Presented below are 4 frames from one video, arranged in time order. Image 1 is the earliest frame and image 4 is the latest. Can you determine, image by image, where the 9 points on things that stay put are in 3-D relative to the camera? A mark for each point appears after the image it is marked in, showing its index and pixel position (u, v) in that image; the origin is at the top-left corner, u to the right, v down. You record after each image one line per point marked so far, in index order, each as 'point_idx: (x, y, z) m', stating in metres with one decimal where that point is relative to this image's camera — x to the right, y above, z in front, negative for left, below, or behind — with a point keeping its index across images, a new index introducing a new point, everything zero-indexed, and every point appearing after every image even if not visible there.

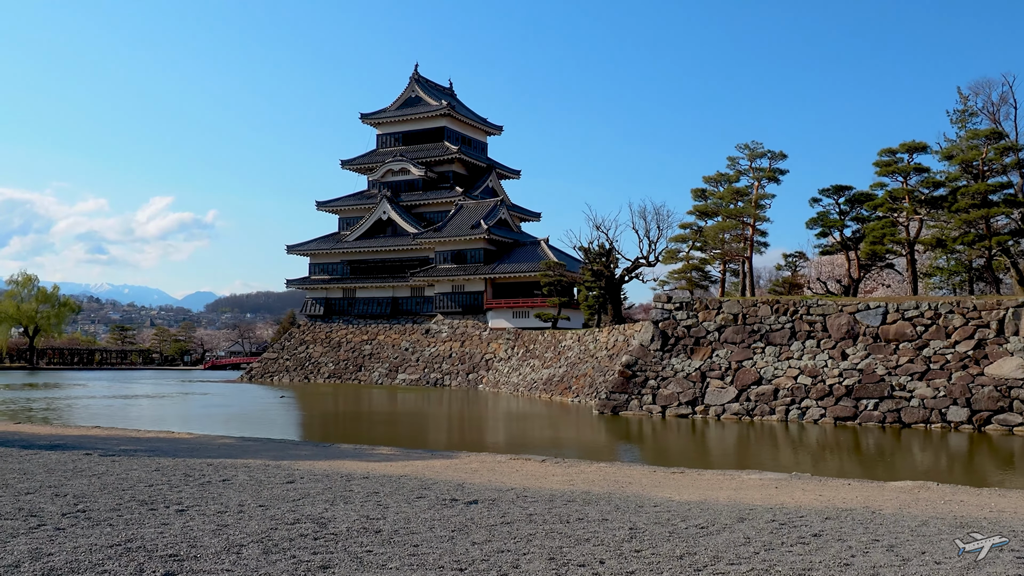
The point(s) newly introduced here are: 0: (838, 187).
0: (+8.7, +2.7, +19.9) m
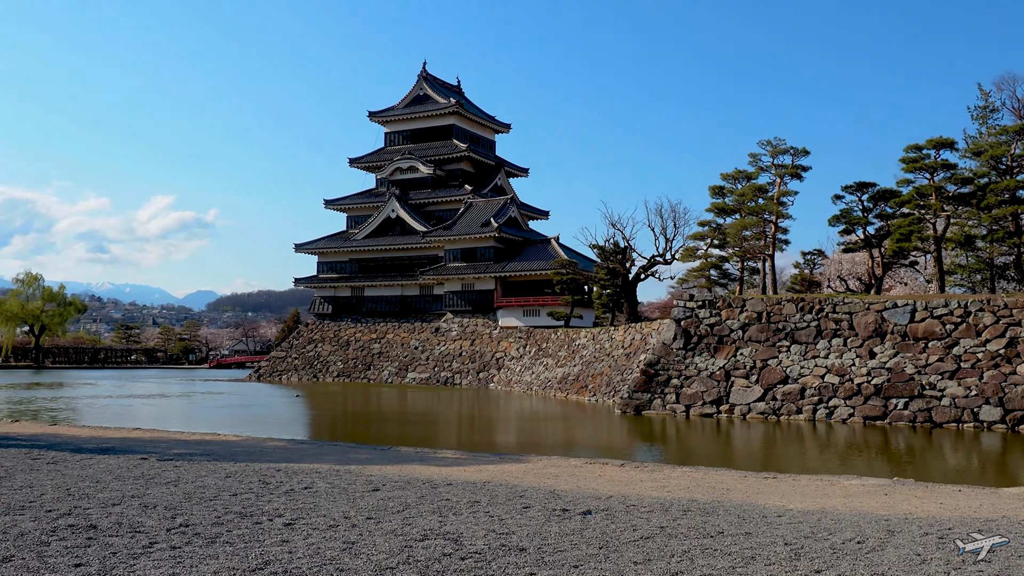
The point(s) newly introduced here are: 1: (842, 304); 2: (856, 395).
0: (+9.2, +2.7, +19.6) m
1: (+7.7, -0.4, +17.3) m
2: (+7.5, -2.3, +16.4) m
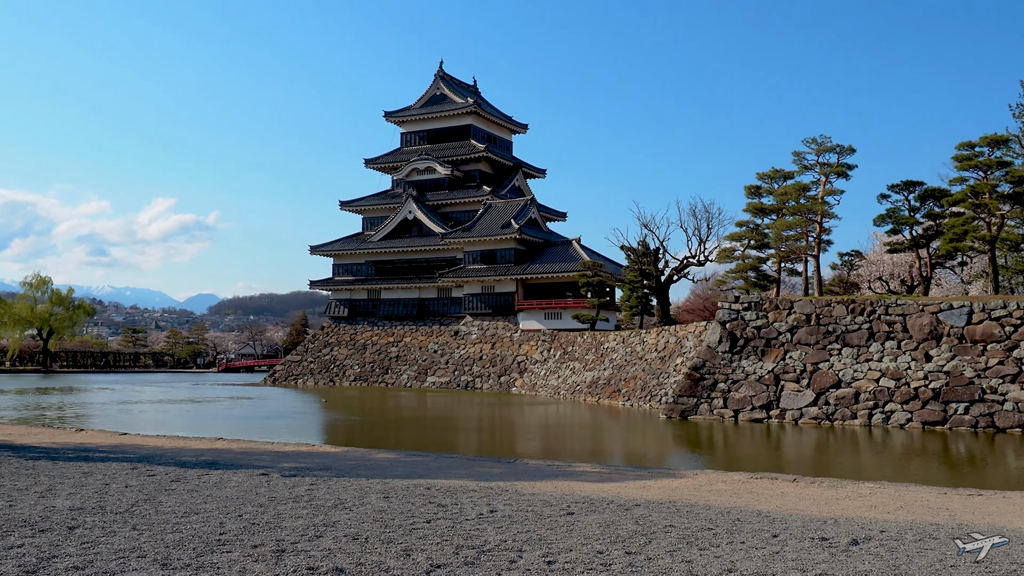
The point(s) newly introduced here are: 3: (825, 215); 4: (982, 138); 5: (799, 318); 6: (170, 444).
0: (+10.2, +2.7, +19.2) m
1: (+8.7, -0.4, +16.9) m
2: (+8.6, -2.4, +16.0) m
3: (+8.3, +2.0, +20.2) m
4: (+10.9, +3.5, +17.2) m
5: (+6.8, -0.7, +17.8) m
6: (-4.4, -2.0, +9.7) m
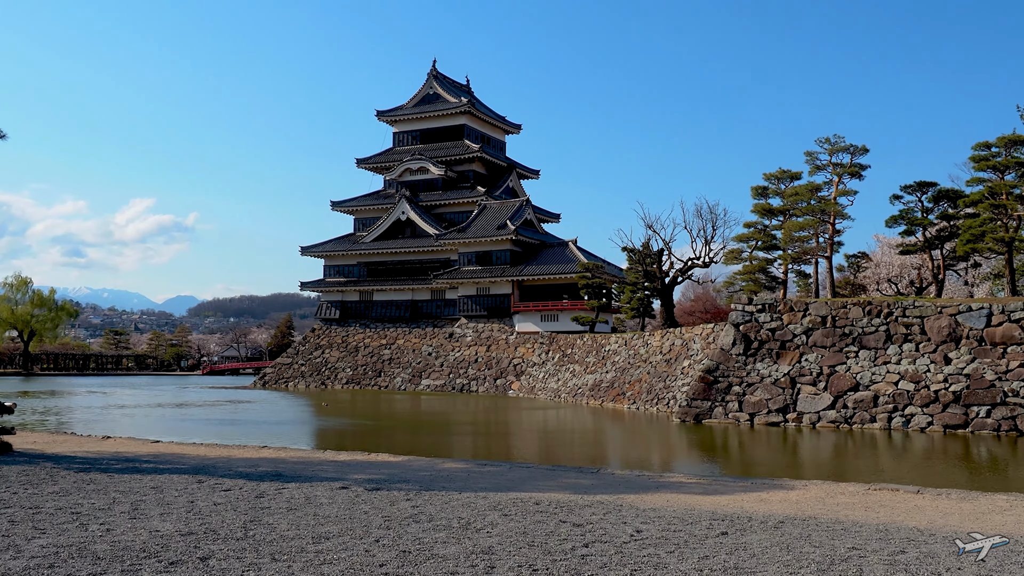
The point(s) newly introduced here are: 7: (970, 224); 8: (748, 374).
0: (+10.5, +2.6, +19.1) m
1: (+9.0, -0.4, +16.8) m
2: (+8.9, -2.4, +15.8) m
3: (+8.5, +1.9, +20.1) m
4: (+11.2, +3.4, +17.2) m
5: (+7.1, -0.8, +17.6) m
6: (-3.9, -2.0, +9.2) m
7: (+10.8, +1.5, +17.7) m
8: (+5.6, -2.0, +17.7) m
